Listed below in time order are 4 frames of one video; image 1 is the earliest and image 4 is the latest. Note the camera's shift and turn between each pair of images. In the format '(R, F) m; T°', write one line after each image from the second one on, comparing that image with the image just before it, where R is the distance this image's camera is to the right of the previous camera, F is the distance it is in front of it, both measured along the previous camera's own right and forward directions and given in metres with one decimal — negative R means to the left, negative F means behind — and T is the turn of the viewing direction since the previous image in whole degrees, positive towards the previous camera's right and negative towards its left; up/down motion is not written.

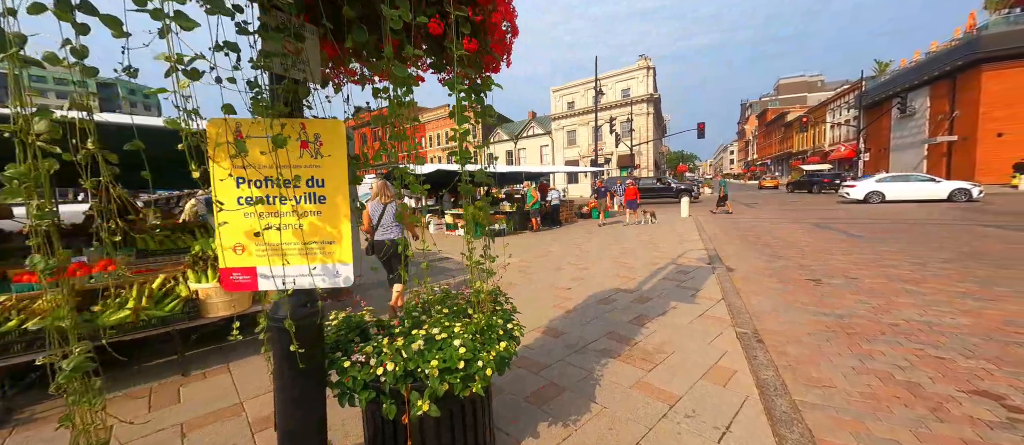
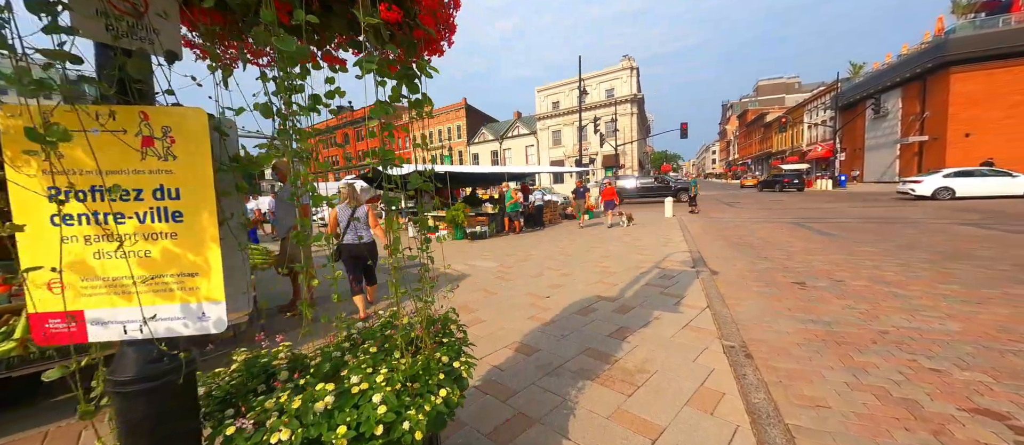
(+0.2, +0.3) m; +2°
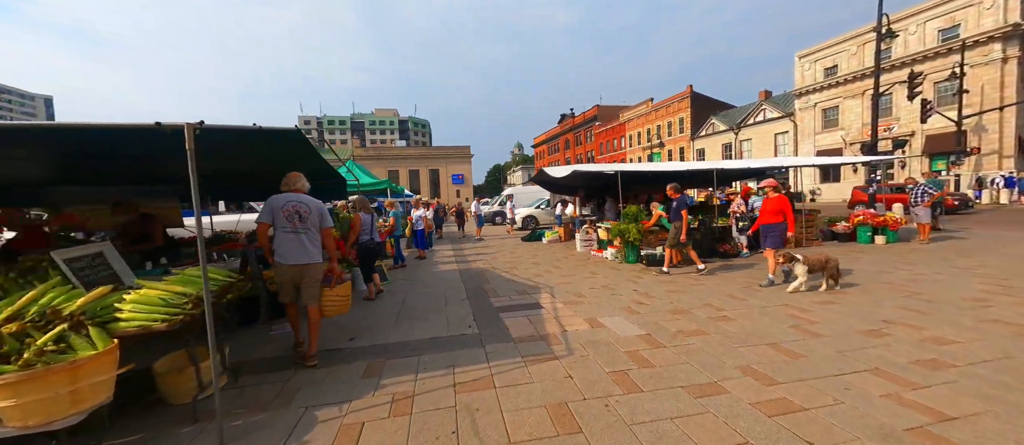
(+0.7, +3.1) m; -34°
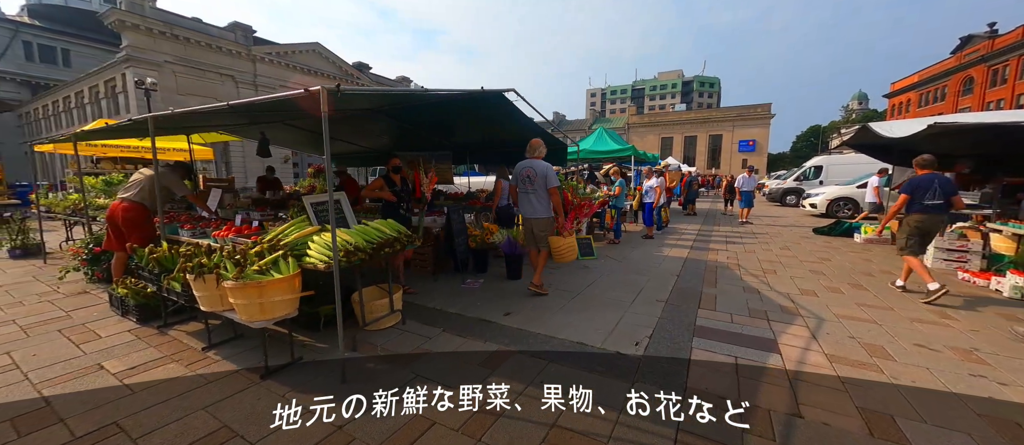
(+0.6, +1.3) m; -42°
